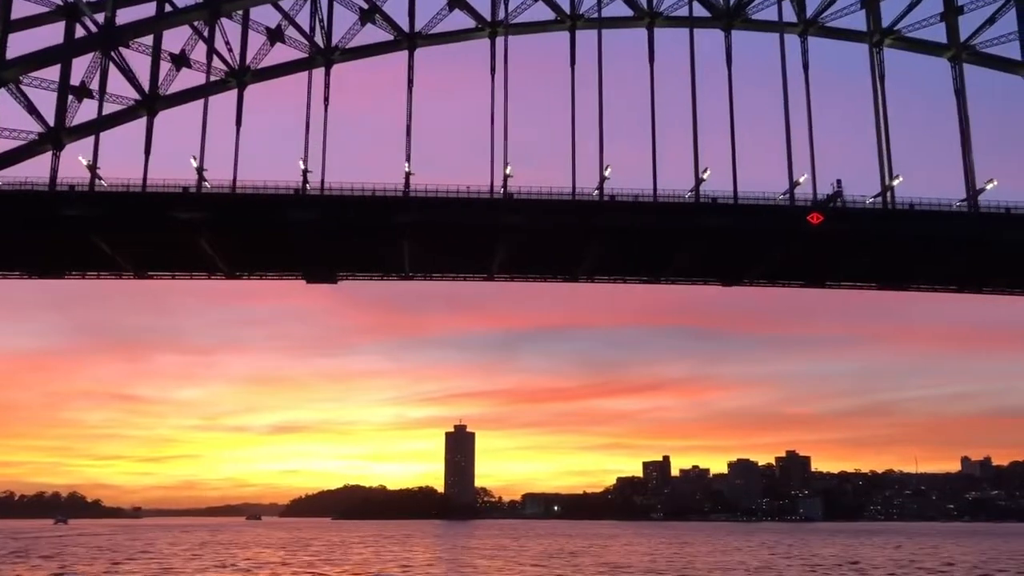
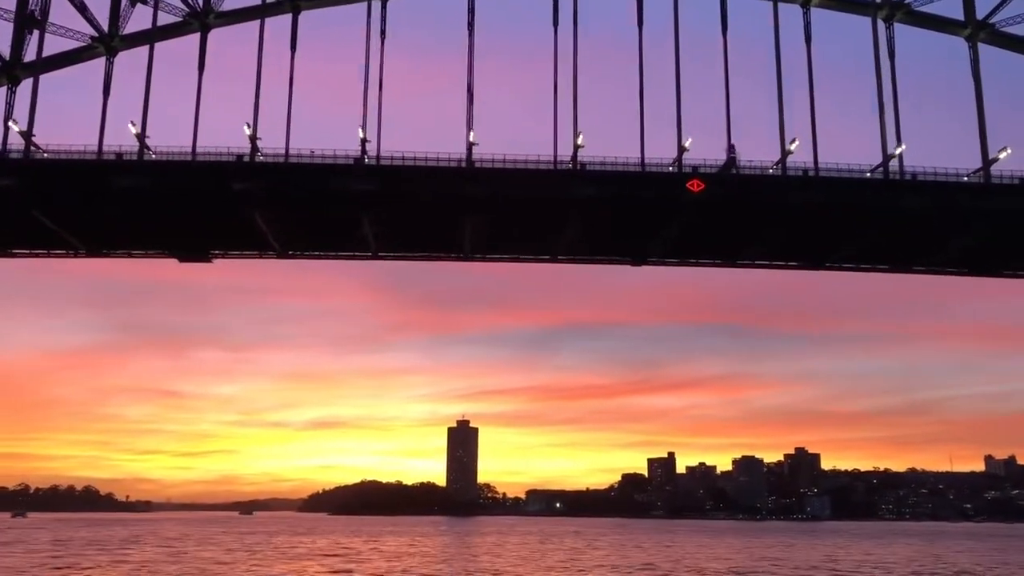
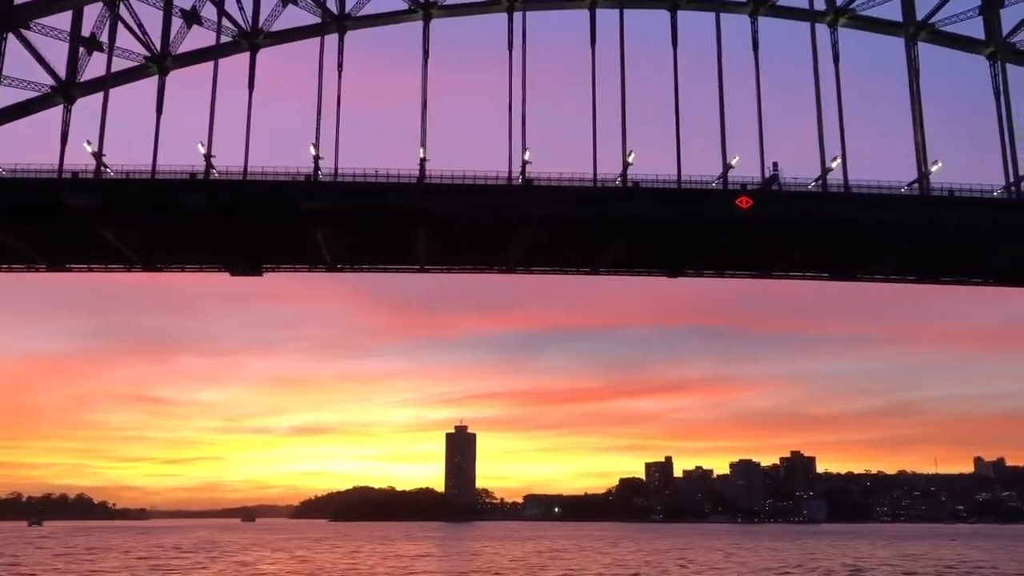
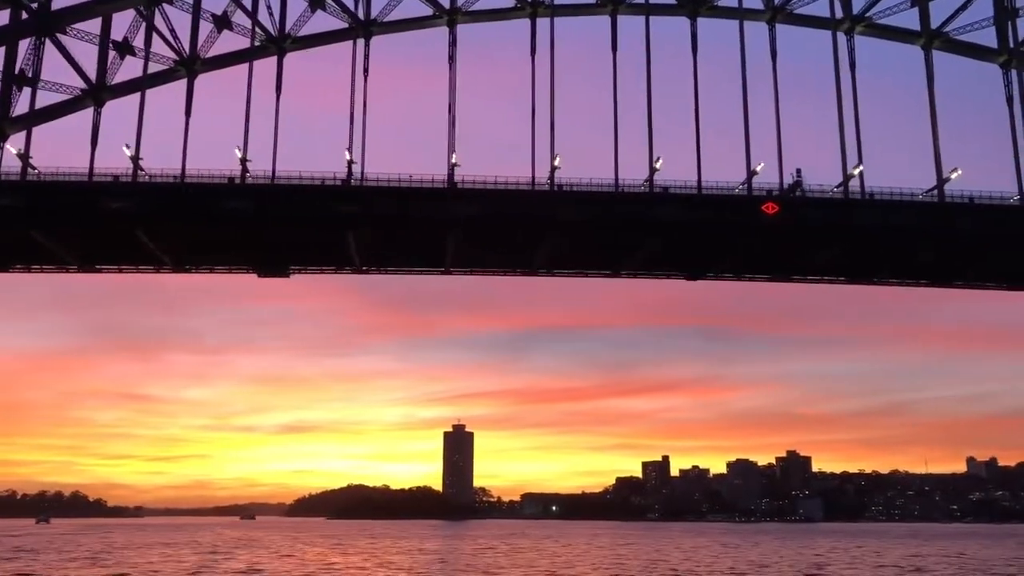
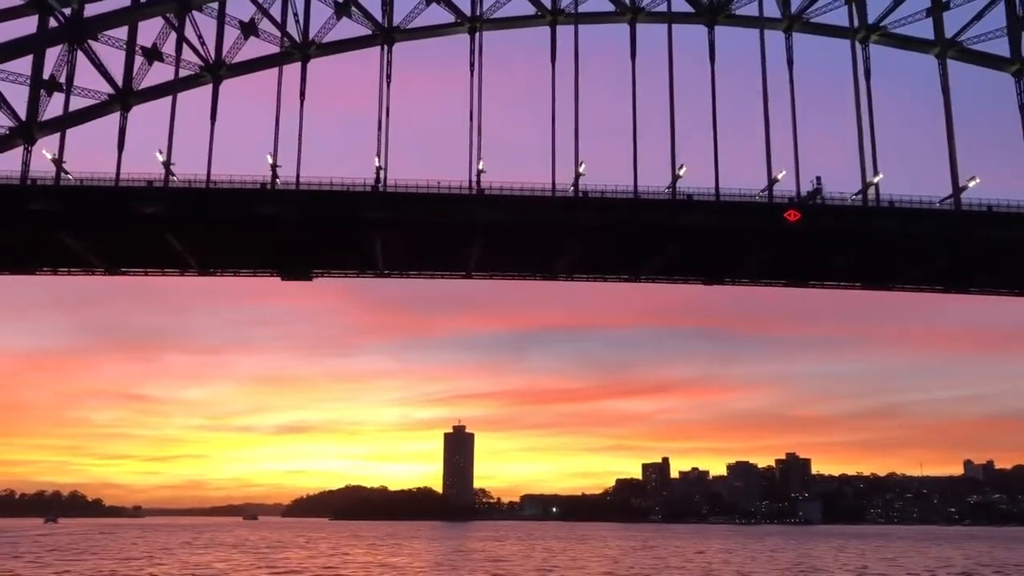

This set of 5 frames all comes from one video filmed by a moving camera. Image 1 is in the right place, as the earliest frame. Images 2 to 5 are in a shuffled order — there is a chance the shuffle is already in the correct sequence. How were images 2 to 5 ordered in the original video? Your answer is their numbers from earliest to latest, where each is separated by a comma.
5, 4, 3, 2
